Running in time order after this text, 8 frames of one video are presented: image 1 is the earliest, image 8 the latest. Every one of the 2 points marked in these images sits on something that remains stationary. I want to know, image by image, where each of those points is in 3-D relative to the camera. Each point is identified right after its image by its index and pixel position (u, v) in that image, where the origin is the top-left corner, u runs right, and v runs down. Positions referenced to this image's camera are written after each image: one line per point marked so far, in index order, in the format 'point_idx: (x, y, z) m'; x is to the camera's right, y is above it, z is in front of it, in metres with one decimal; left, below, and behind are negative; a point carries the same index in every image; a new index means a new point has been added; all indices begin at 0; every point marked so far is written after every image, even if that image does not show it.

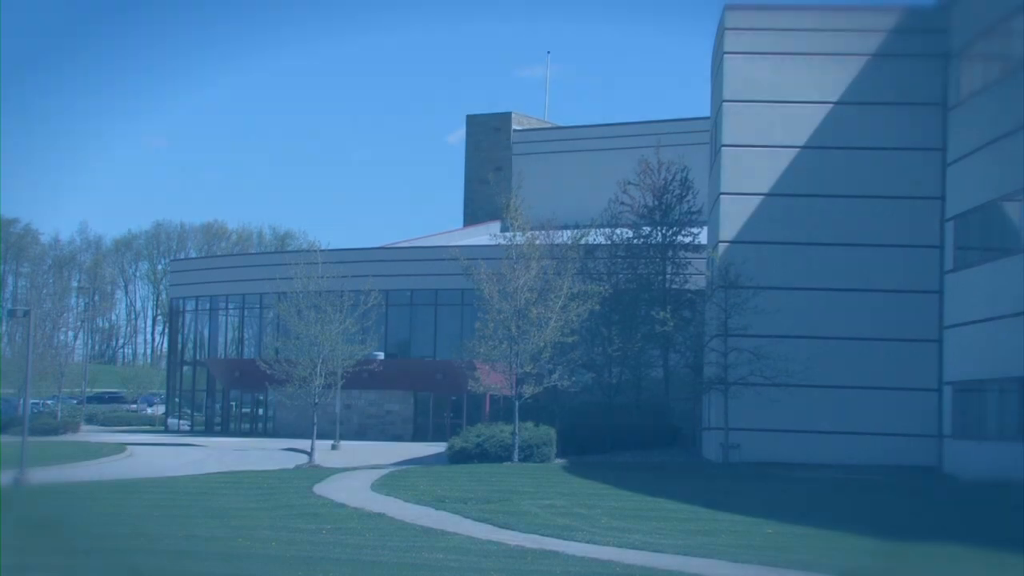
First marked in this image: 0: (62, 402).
0: (-8.2, -2.0, +18.1) m
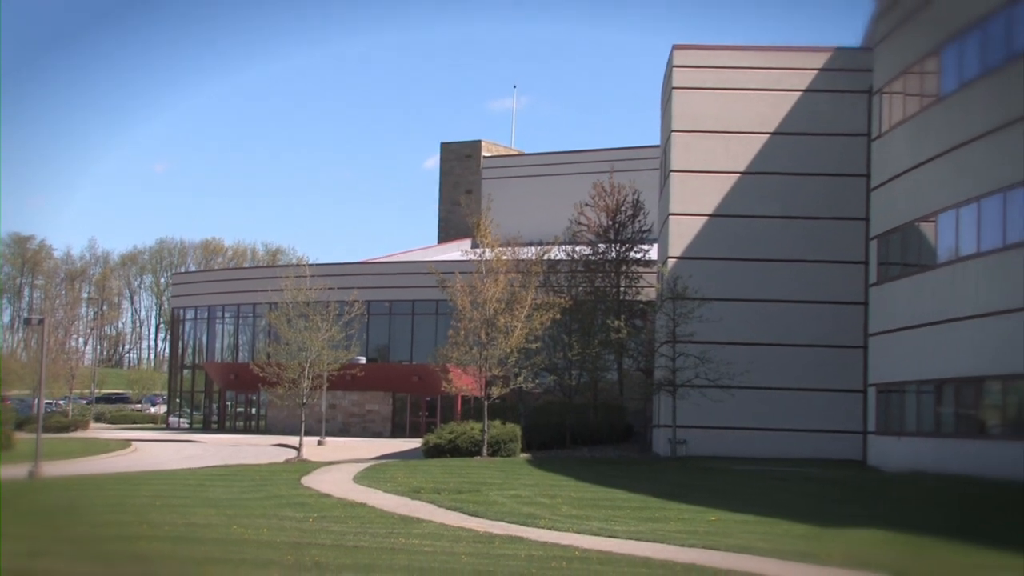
0: (-8.9, -2.3, +20.1) m
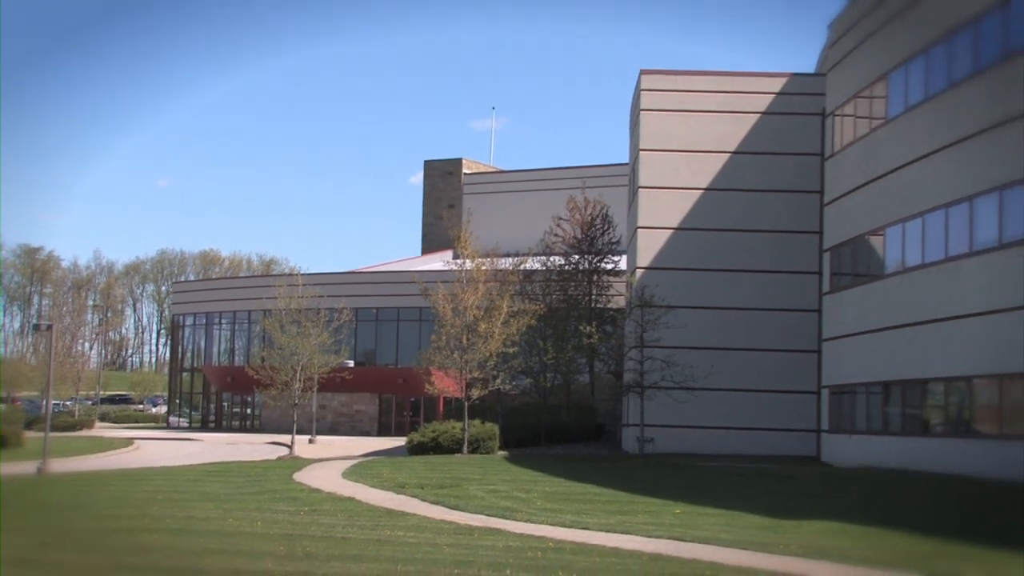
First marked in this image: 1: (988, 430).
0: (-9.4, -2.4, +21.7) m
1: (+10.2, -2.9, +20.8) m
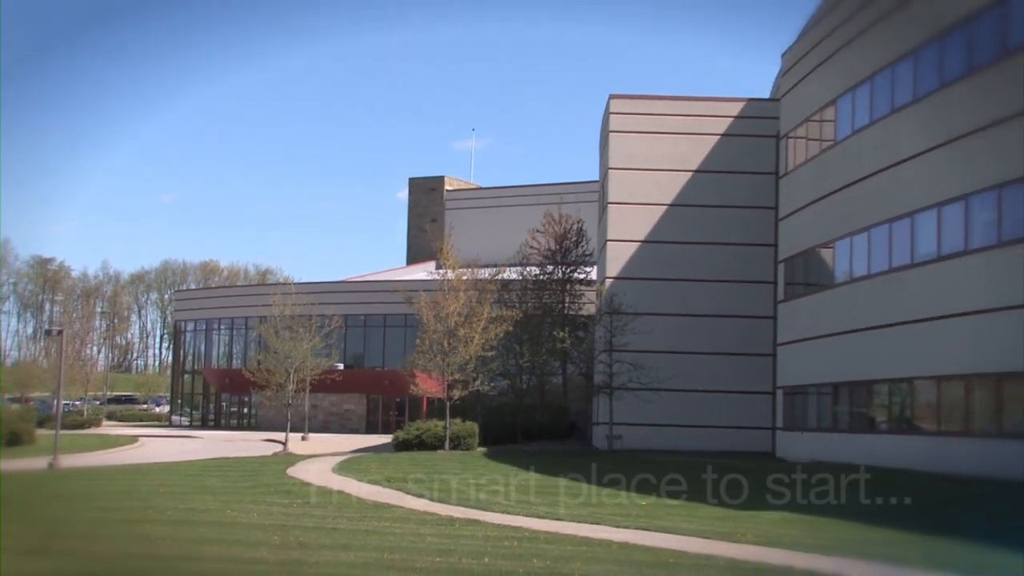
0: (-10.0, -2.6, +23.7) m
1: (+9.6, -3.1, +22.8) m
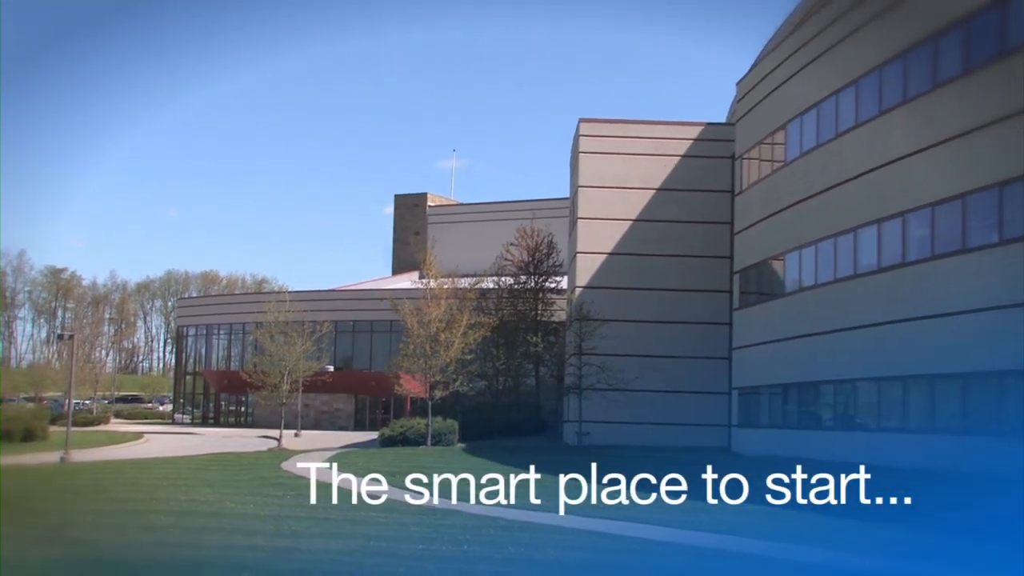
0: (-10.7, -2.9, +26.0) m
1: (+9.0, -3.3, +25.2) m
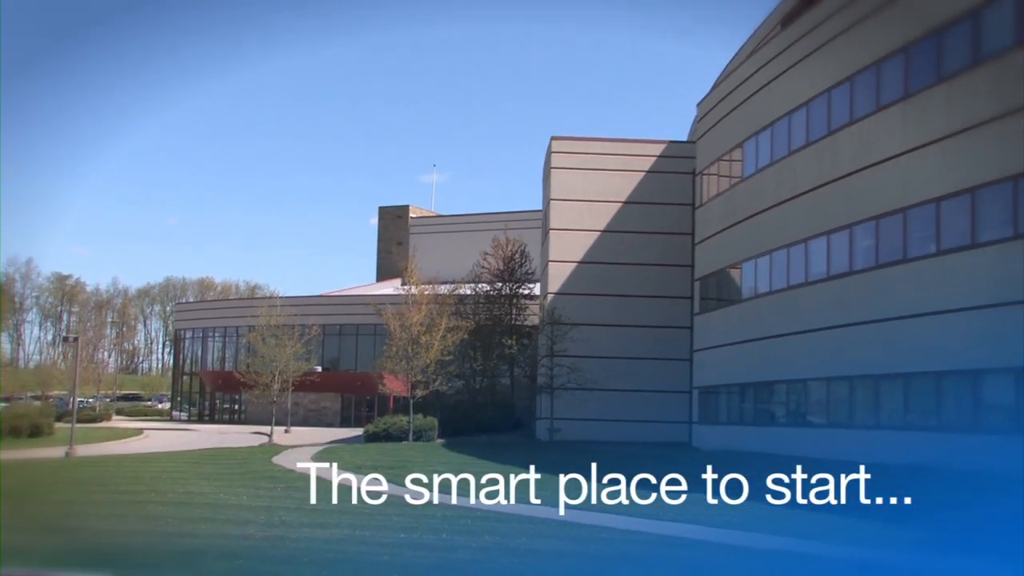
0: (-11.5, -3.1, +28.2) m
1: (+8.2, -3.6, +27.4) m
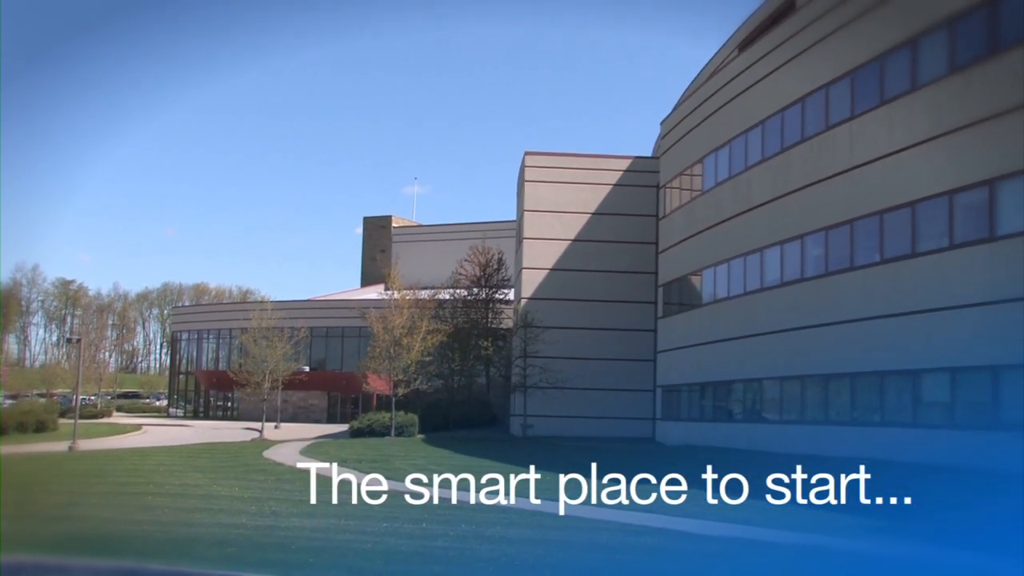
0: (-12.3, -3.2, +30.4) m
1: (+7.3, -3.8, +29.6) m
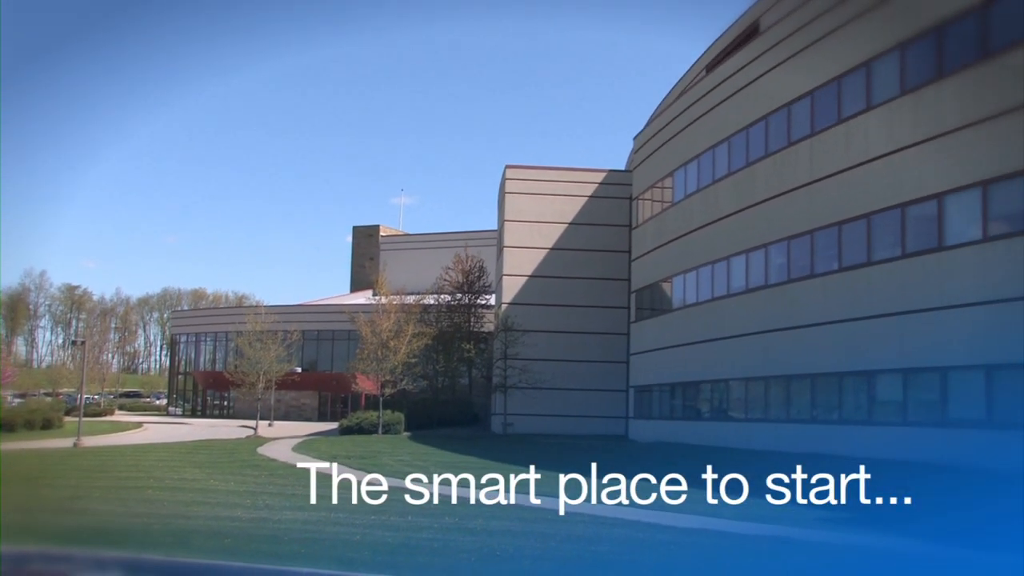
0: (-13.0, -3.4, +32.5) m
1: (+6.6, -4.0, +31.7) m
